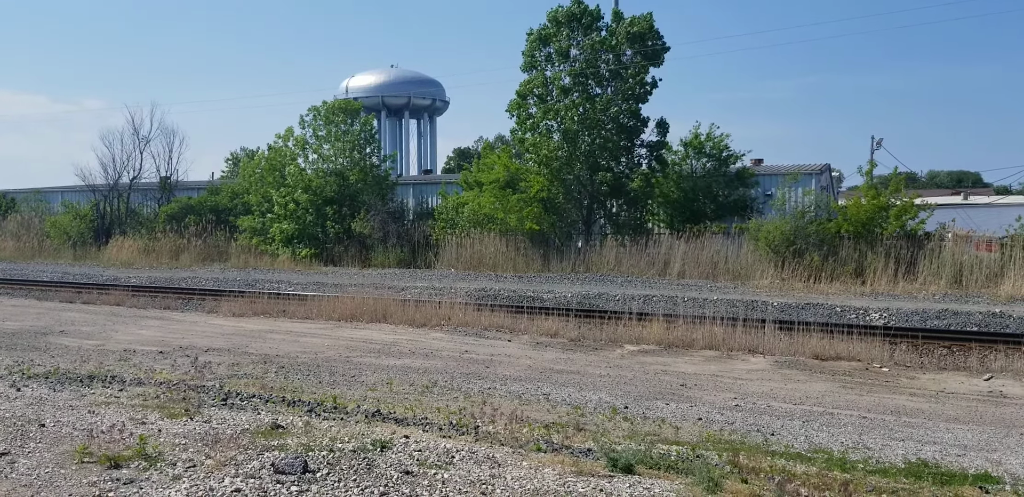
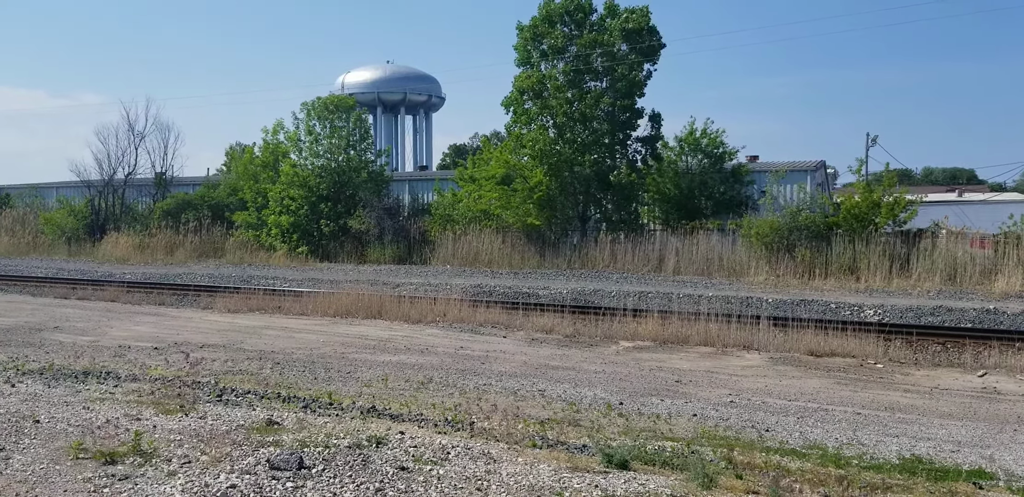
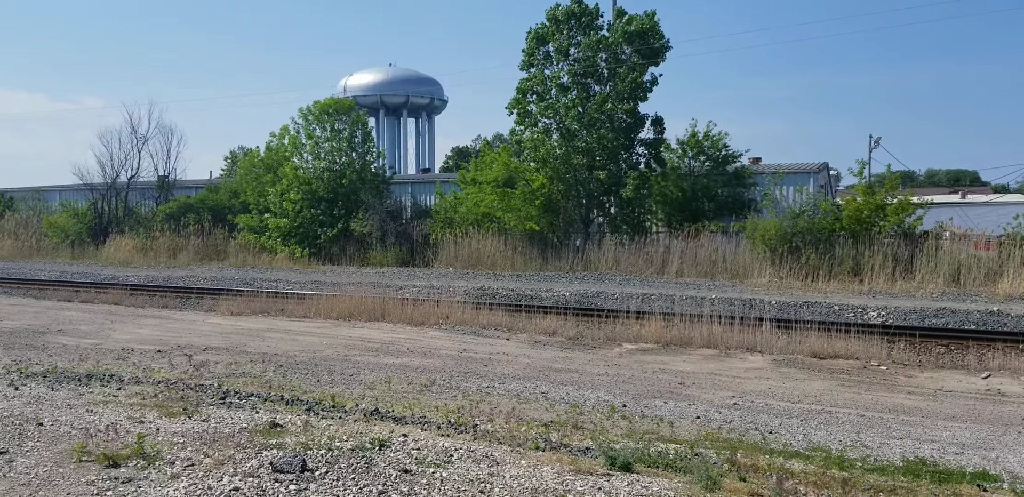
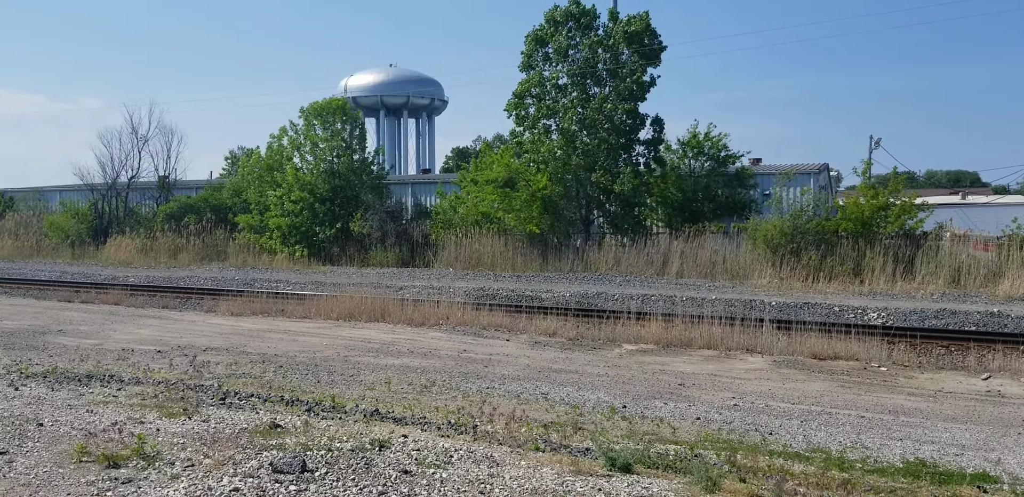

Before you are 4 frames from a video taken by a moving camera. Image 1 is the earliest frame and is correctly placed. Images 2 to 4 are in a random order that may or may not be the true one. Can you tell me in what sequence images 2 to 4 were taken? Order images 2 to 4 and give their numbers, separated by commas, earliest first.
4, 3, 2
